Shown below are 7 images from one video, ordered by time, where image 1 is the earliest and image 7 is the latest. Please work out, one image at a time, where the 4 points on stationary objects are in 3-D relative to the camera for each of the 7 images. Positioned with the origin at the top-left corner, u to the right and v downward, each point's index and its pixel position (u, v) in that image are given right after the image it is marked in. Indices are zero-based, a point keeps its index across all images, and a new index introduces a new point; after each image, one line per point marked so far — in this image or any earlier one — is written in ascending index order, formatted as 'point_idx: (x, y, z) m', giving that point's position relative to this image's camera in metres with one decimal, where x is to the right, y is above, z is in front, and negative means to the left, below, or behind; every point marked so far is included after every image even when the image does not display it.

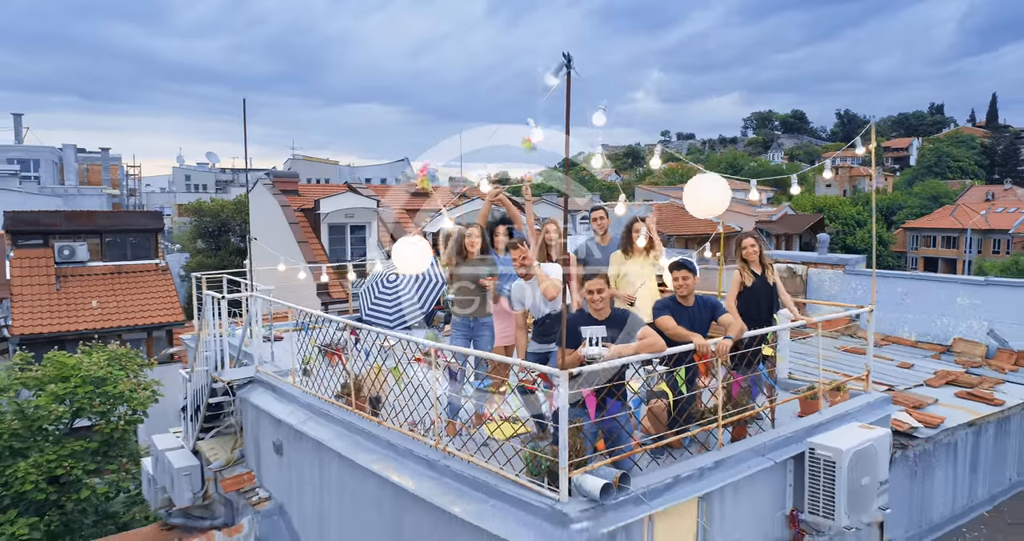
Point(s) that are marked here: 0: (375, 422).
0: (-0.8, -0.9, +3.3) m
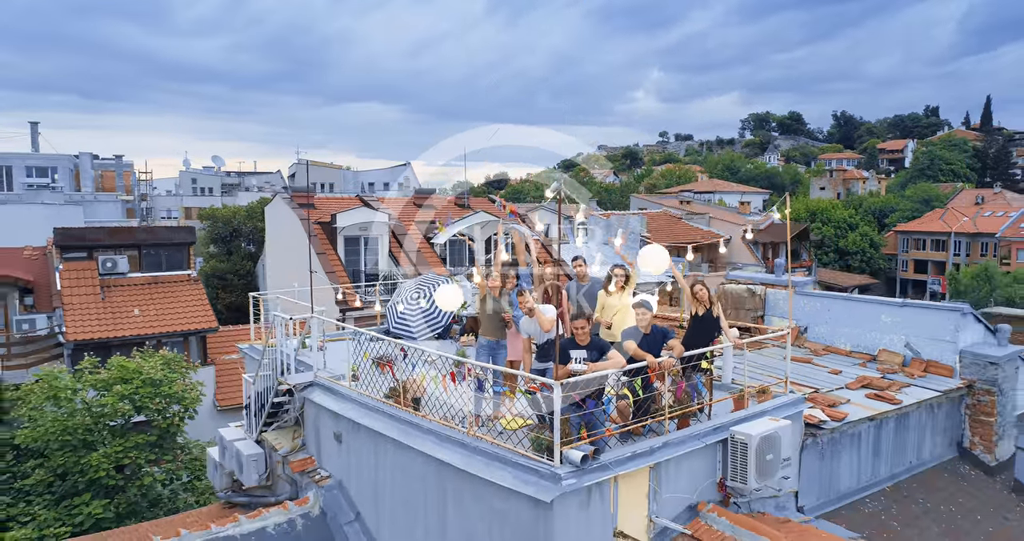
0: (-0.8, -1.2, +4.4) m
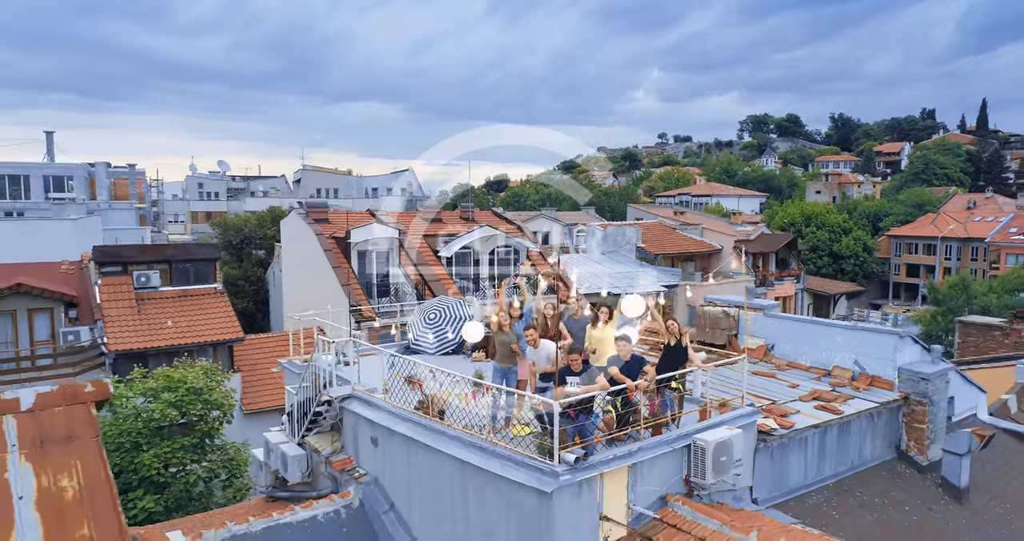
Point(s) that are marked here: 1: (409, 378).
0: (-0.7, -1.5, +5.4) m
1: (-1.2, -1.2, +6.1) m
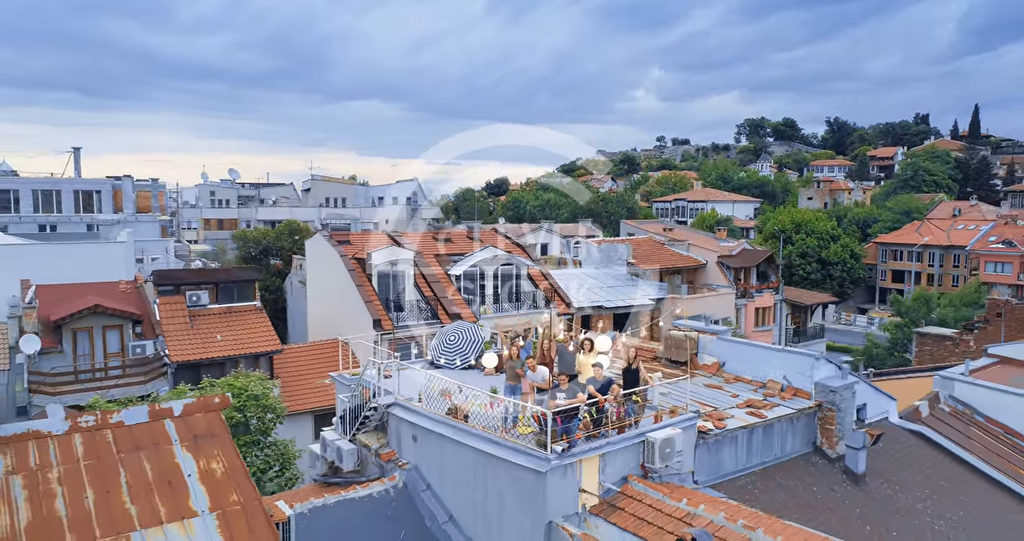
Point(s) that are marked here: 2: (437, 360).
0: (-0.6, -2.1, +7.4) m
1: (-1.1, -1.8, +8.1) m
2: (-1.4, -1.6, +9.9) m
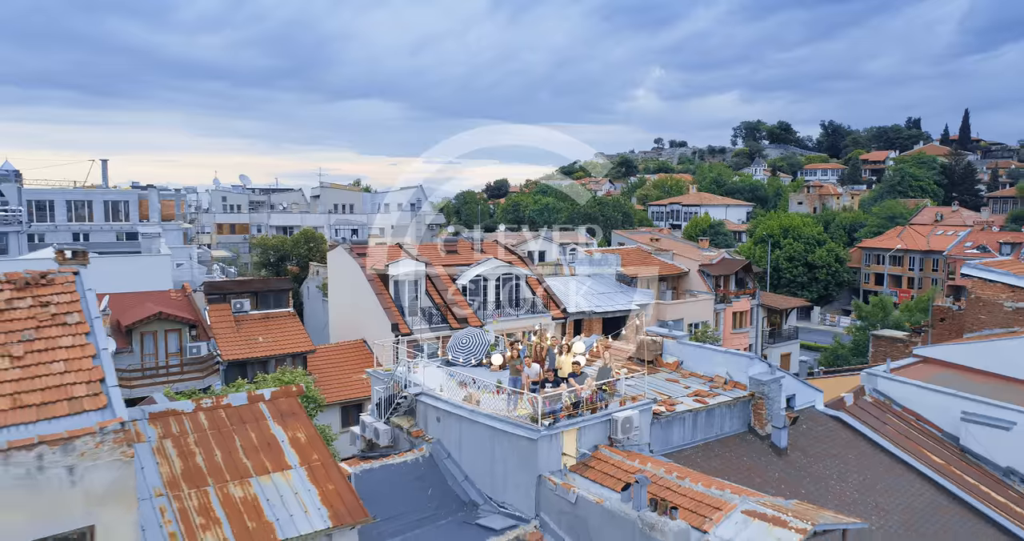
0: (-0.6, -2.5, +9.9) m
1: (-1.1, -2.2, +10.6) m
2: (-1.4, -2.0, +12.3) m
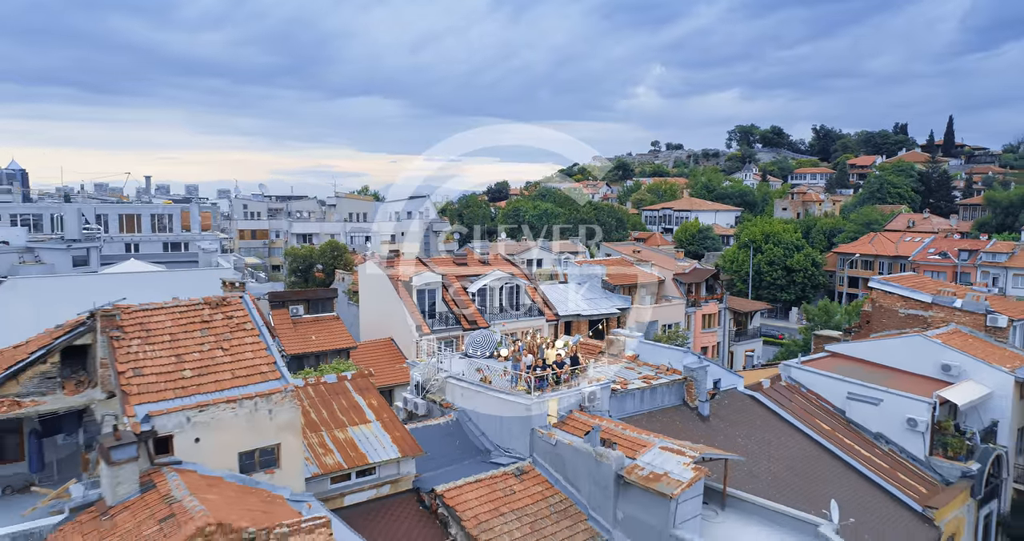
0: (-0.5, -3.1, +14.4) m
1: (-1.0, -2.7, +15.0) m
2: (-1.3, -2.5, +16.8) m
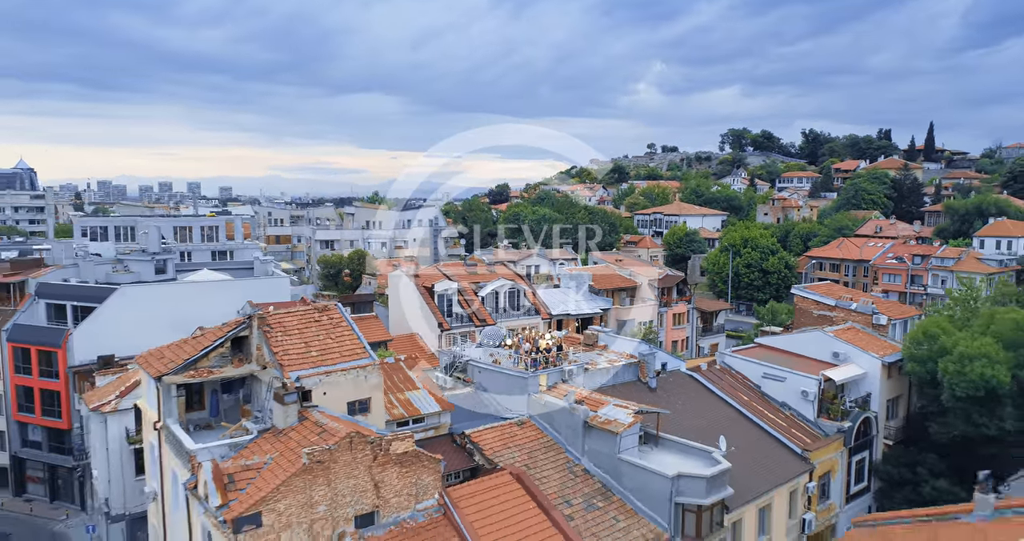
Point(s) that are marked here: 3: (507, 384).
0: (-0.4, -3.6, +20.5) m
1: (-0.9, -3.3, +21.1) m
2: (-1.2, -3.0, +22.9) m
3: (-0.1, -4.2, +20.0) m
